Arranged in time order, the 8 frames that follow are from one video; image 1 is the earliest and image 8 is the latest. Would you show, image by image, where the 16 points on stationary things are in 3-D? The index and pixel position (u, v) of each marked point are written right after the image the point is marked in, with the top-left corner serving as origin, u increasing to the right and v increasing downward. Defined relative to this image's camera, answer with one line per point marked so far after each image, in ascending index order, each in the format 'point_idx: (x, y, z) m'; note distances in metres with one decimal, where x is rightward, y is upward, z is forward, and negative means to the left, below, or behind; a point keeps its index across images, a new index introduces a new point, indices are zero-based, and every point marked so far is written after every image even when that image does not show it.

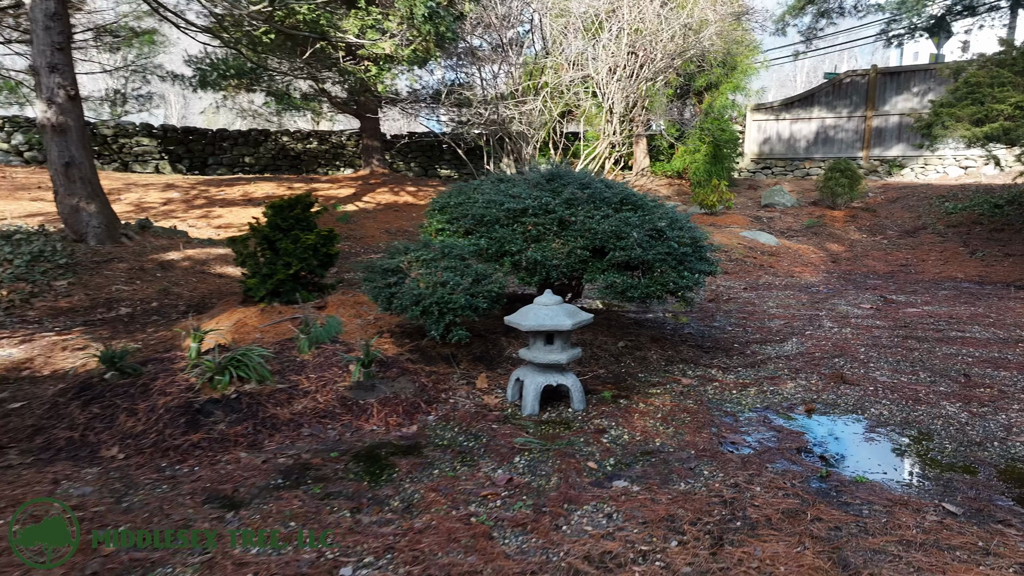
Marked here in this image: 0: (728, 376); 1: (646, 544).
0: (+1.0, -0.4, +3.2) m
1: (+0.3, -0.6, +1.7) m
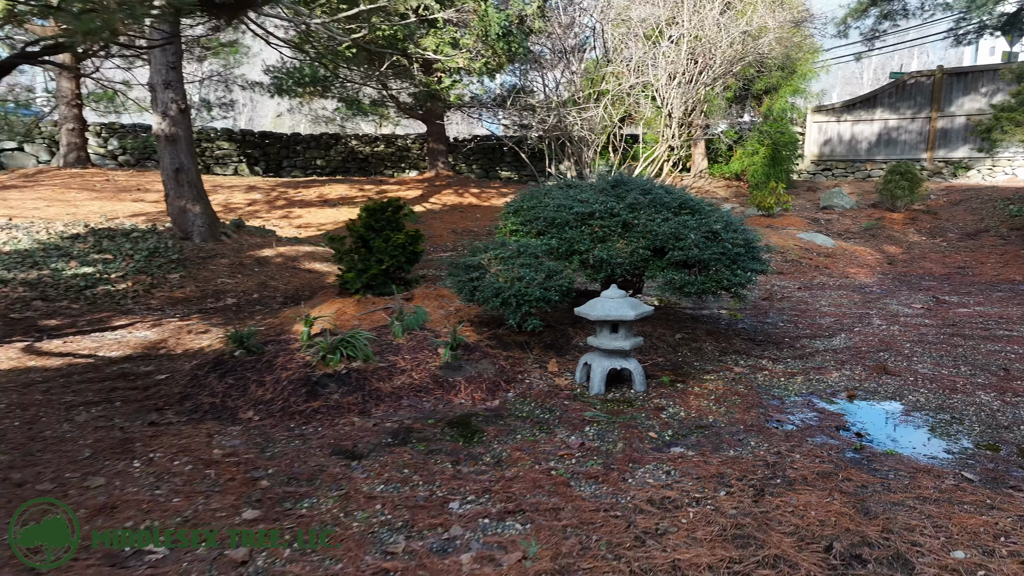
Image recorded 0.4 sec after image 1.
0: (+1.3, -0.4, +3.6) m
1: (+0.6, -0.6, +2.1) m
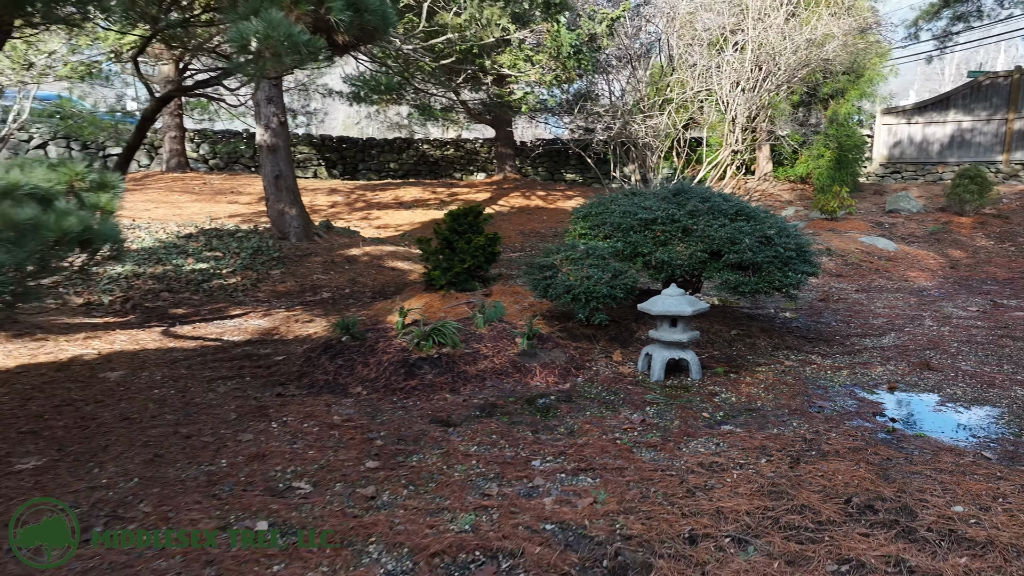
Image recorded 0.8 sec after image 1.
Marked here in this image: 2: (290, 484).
0: (+1.7, -0.4, +3.9) m
1: (+0.8, -0.6, +2.5) m
2: (-0.8, -0.7, +2.4) m
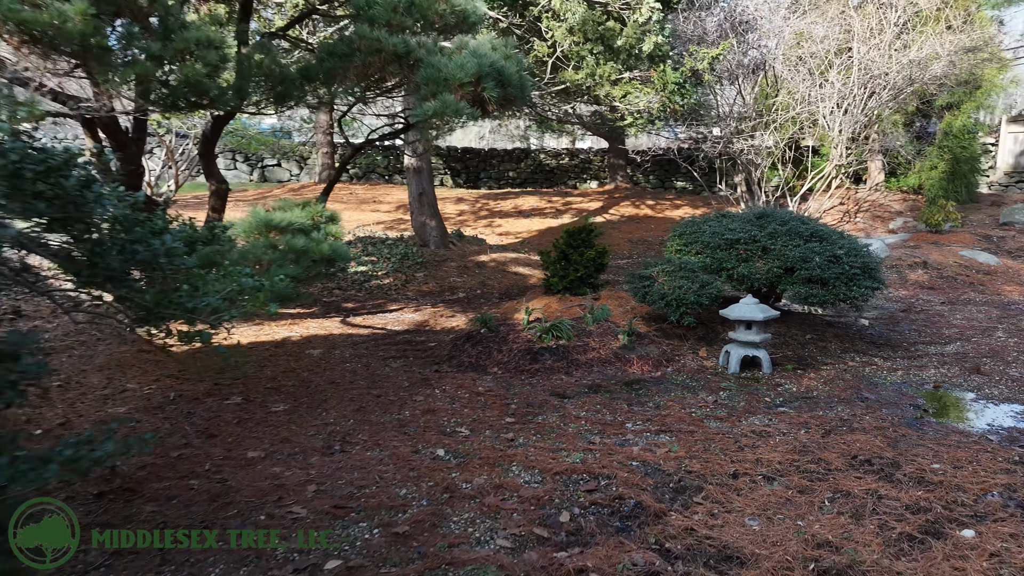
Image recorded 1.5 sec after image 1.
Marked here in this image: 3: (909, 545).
0: (+2.4, -0.5, +4.5) m
1: (+1.3, -0.7, +3.3) m
2: (-0.3, -0.7, +3.5) m
3: (+1.2, -0.8, +2.1) m
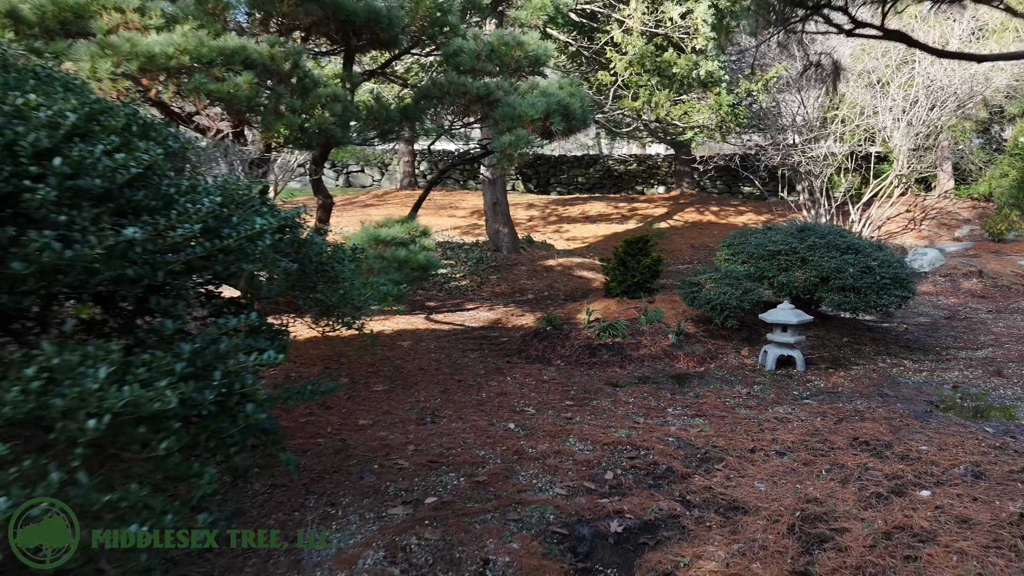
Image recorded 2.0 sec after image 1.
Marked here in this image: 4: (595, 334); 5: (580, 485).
0: (+2.8, -0.5, +5.0) m
1: (+1.6, -0.7, +3.9) m
2: (+0.1, -0.7, +4.2) m
3: (+1.4, -0.8, +2.7) m
4: (+0.6, -0.4, +5.4) m
5: (+0.3, -0.9, +3.1) m
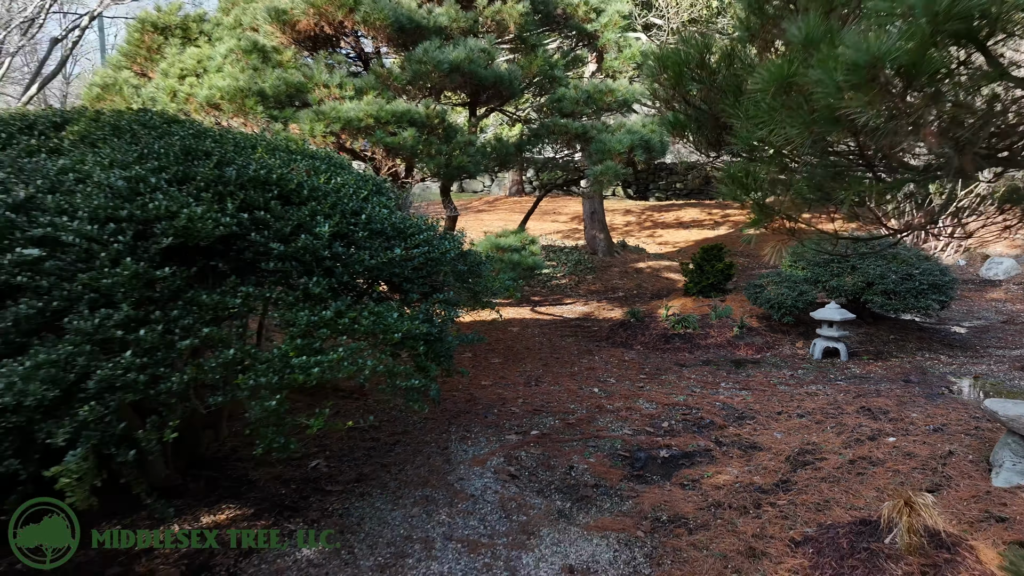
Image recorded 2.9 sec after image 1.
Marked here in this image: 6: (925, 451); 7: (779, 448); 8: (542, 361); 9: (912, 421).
0: (+3.6, -0.6, +5.8) m
1: (+2.2, -0.7, +4.9) m
2: (+0.7, -0.7, +5.4) m
3: (+1.8, -0.8, +3.7) m
4: (+1.5, -0.3, +6.5) m
5: (+0.8, -0.9, +4.3) m
6: (+2.0, -0.8, +3.4) m
7: (+1.5, -0.9, +3.9) m
8: (+0.3, -0.6, +5.8) m
9: (+2.3, -0.8, +4.0) m
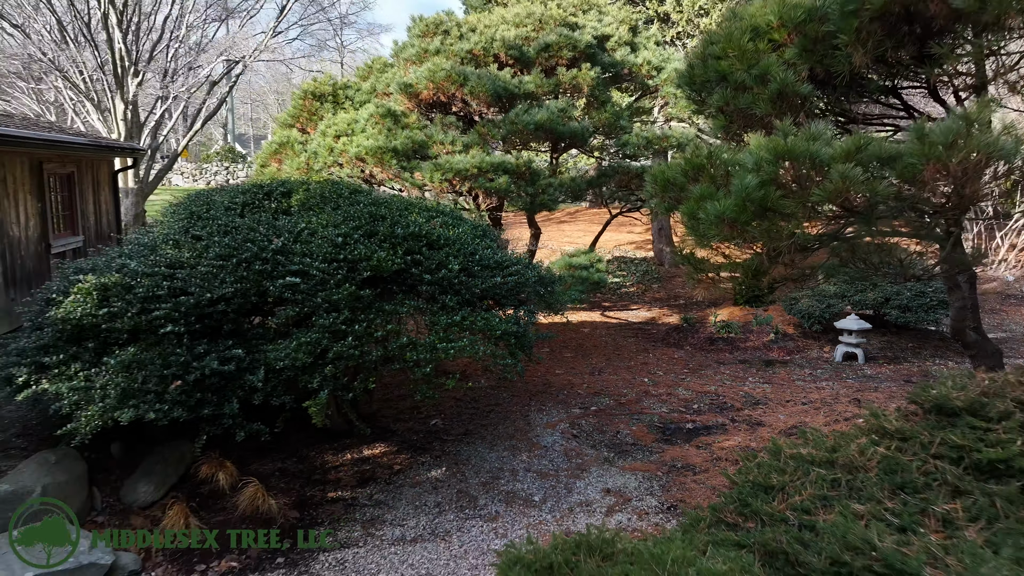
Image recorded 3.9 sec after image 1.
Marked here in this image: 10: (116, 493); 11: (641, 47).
0: (+4.3, -0.7, +6.8) m
1: (+2.8, -0.9, +6.0) m
2: (+1.4, -0.8, +6.7) m
3: (+2.3, -0.9, +5.0) m
4: (+2.2, -0.5, +7.7) m
5: (+1.3, -1.0, +5.6) m
6: (+2.4, -0.9, +4.6) m
7: (+1.9, -1.0, +5.1) m
8: (+1.0, -0.7, +7.2) m
9: (+2.8, -0.9, +5.2) m
10: (-2.2, -1.1, +3.9) m
11: (+1.4, +2.6, +7.7) m
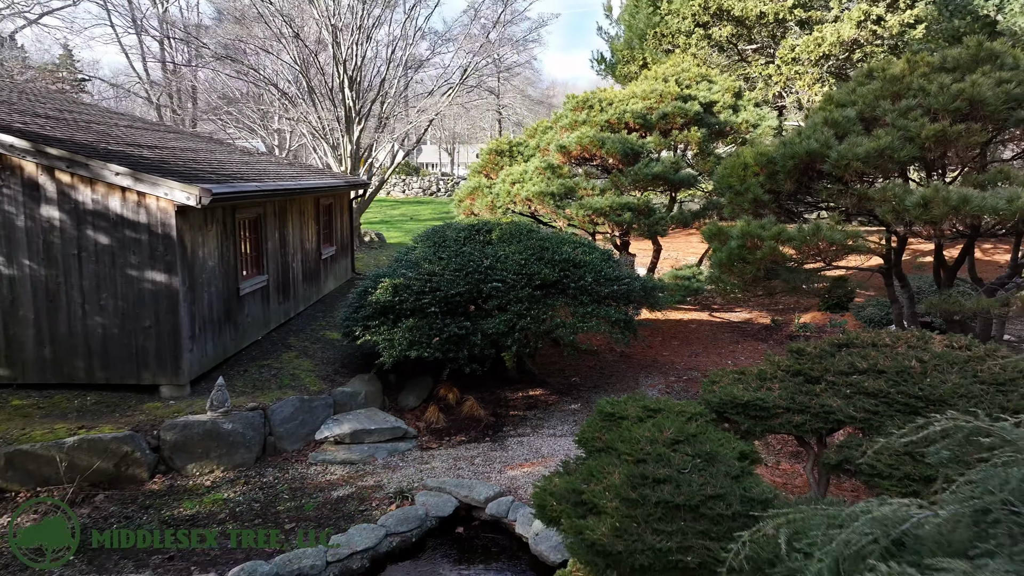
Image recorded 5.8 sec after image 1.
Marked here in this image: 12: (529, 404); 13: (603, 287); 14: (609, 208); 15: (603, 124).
0: (+5.8, -0.9, +8.5) m
1: (+4.2, -1.0, +8.0) m
2: (+2.9, -0.9, +9.0) m
3: (+3.4, -1.1, +7.1) m
4: (+4.0, -0.6, +9.8) m
5: (+2.6, -1.1, +8.0) m
6: (+3.5, -1.0, +6.8) m
7: (+3.1, -1.1, +7.3) m
8: (+2.6, -0.8, +9.6) m
9: (+4.0, -1.0, +7.2) m
10: (-1.2, -1.1, +6.9) m
11: (+3.2, +2.5, +9.9) m
12: (+0.2, -1.2, +7.1) m
13: (+0.9, 0.0, +7.0) m
14: (+1.2, +1.0, +8.8) m
15: (+1.2, +2.2, +9.4) m
